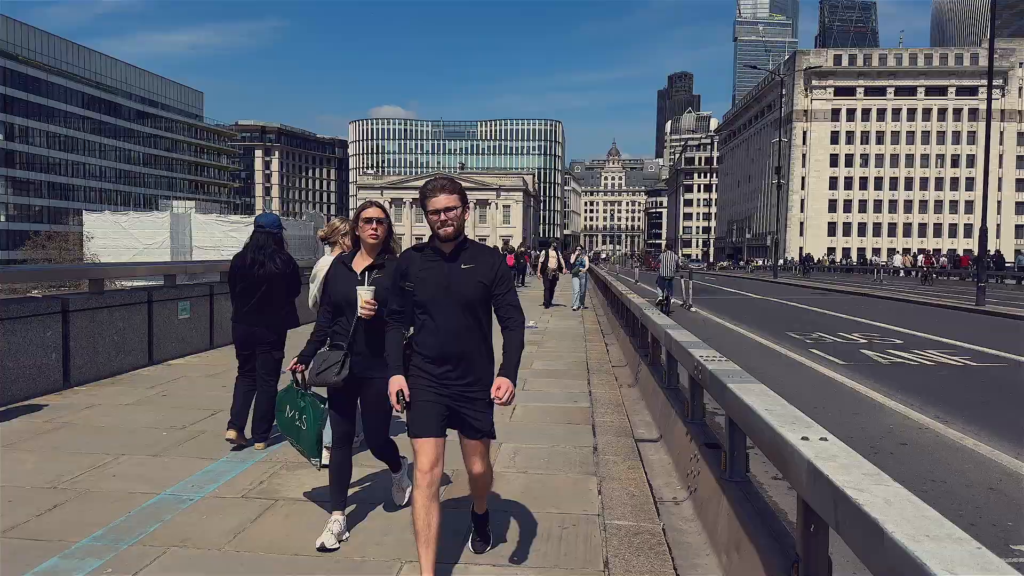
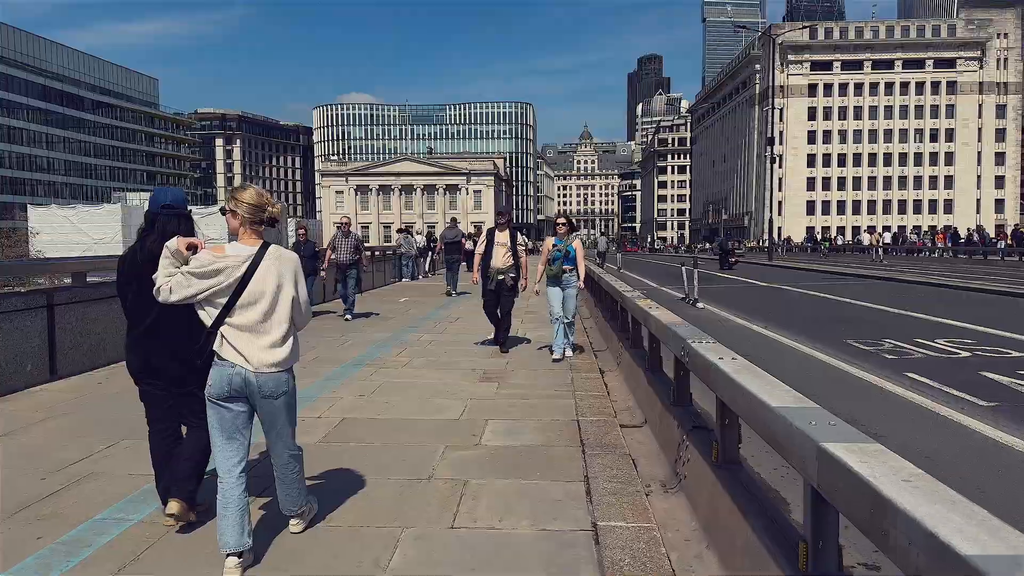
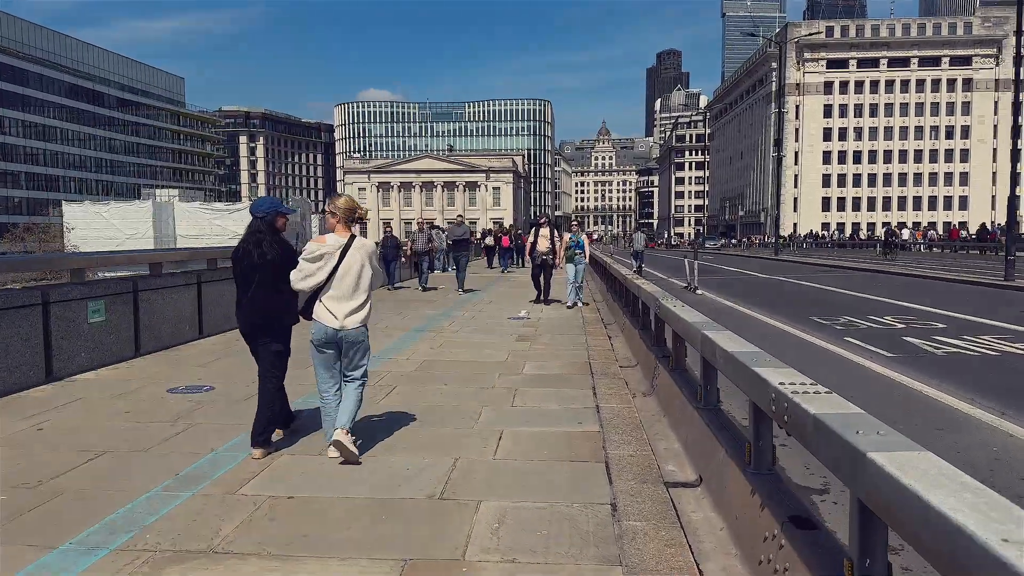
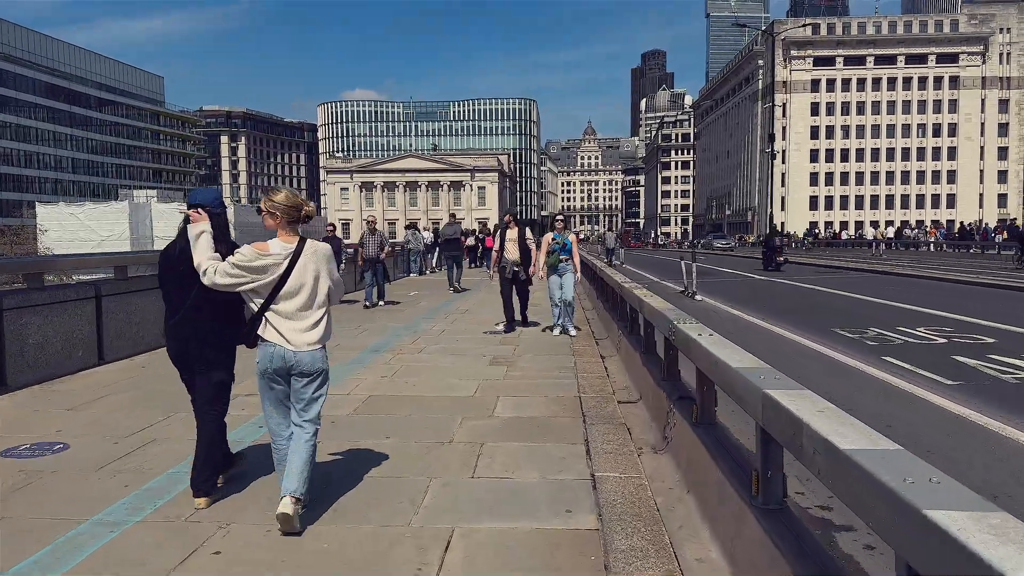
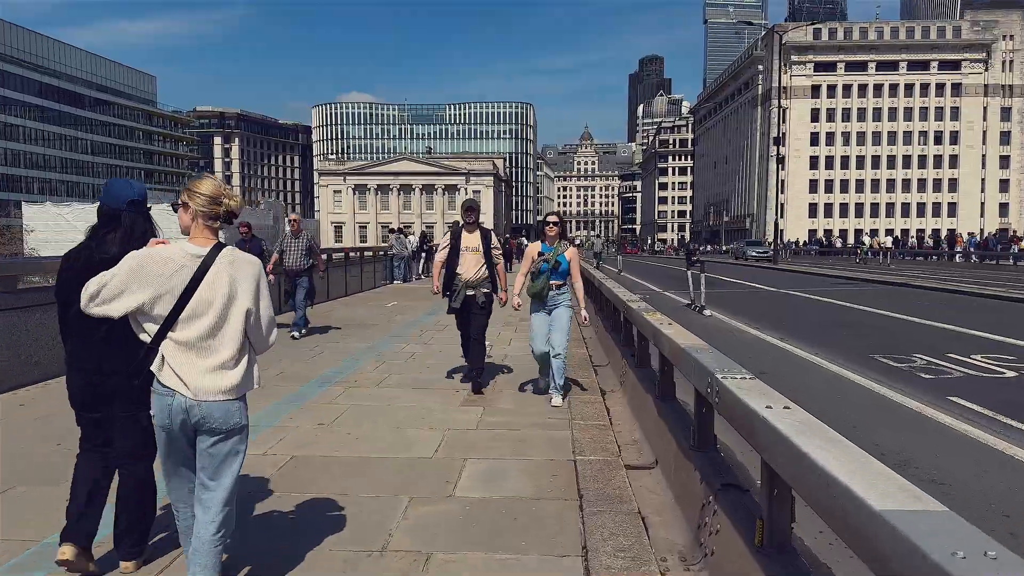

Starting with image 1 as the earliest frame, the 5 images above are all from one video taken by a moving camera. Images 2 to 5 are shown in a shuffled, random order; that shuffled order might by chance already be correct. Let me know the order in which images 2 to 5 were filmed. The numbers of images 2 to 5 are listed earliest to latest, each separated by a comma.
3, 4, 2, 5
